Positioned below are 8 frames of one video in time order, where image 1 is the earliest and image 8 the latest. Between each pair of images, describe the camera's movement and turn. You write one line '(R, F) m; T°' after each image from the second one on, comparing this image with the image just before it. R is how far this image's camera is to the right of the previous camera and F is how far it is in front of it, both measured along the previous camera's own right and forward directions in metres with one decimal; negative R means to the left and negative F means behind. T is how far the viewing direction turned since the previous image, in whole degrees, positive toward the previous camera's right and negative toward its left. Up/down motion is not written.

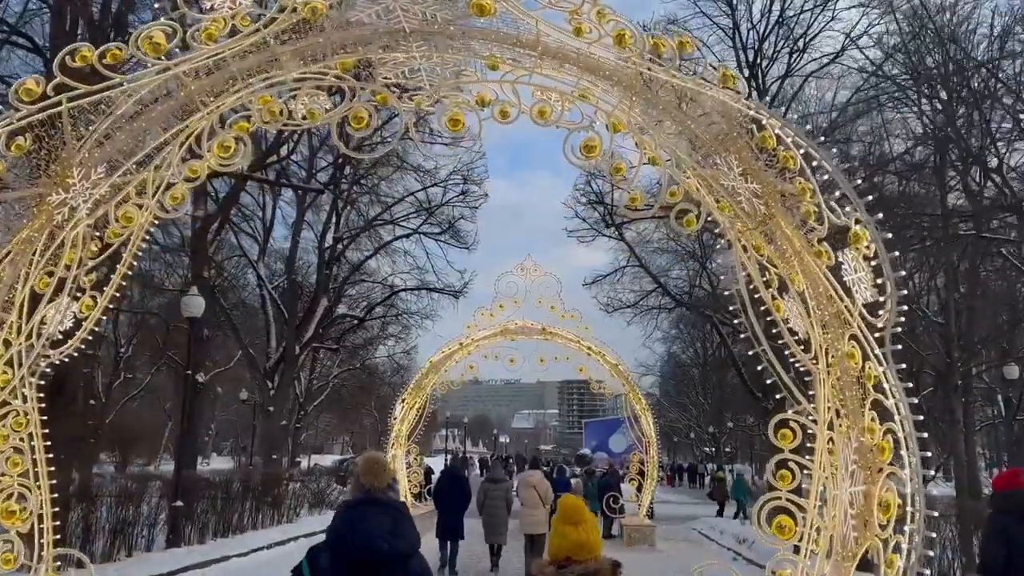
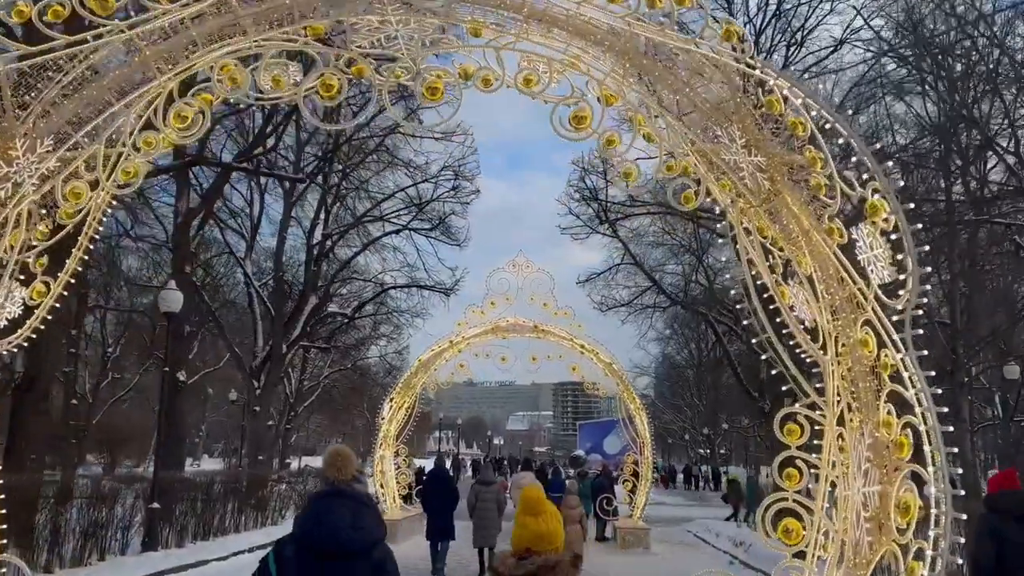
(+0.1, +0.5) m; 0°
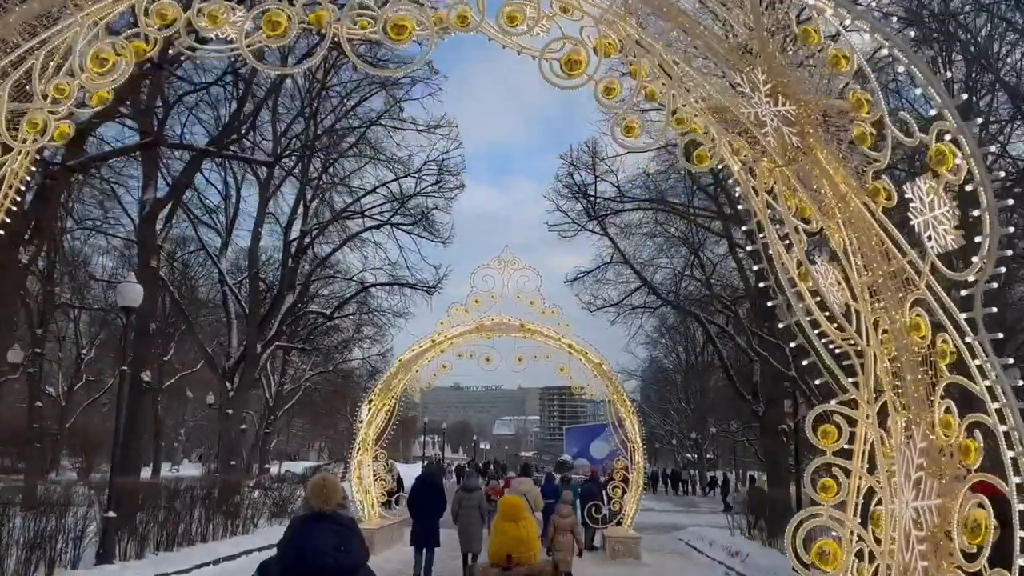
(0.0, +0.9) m; +1°
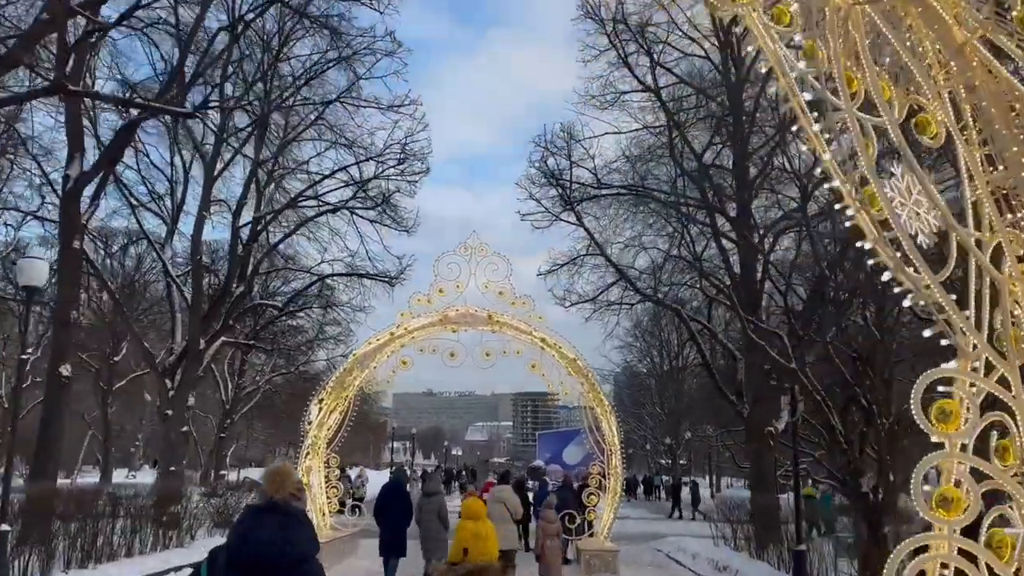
(+0.1, +1.6) m; +2°
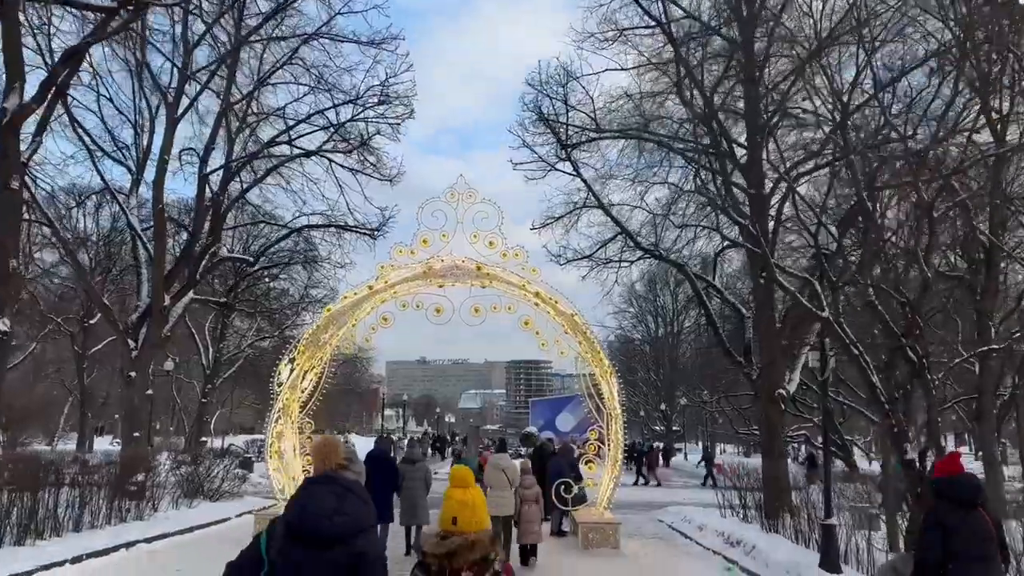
(0.0, +1.5) m; 0°
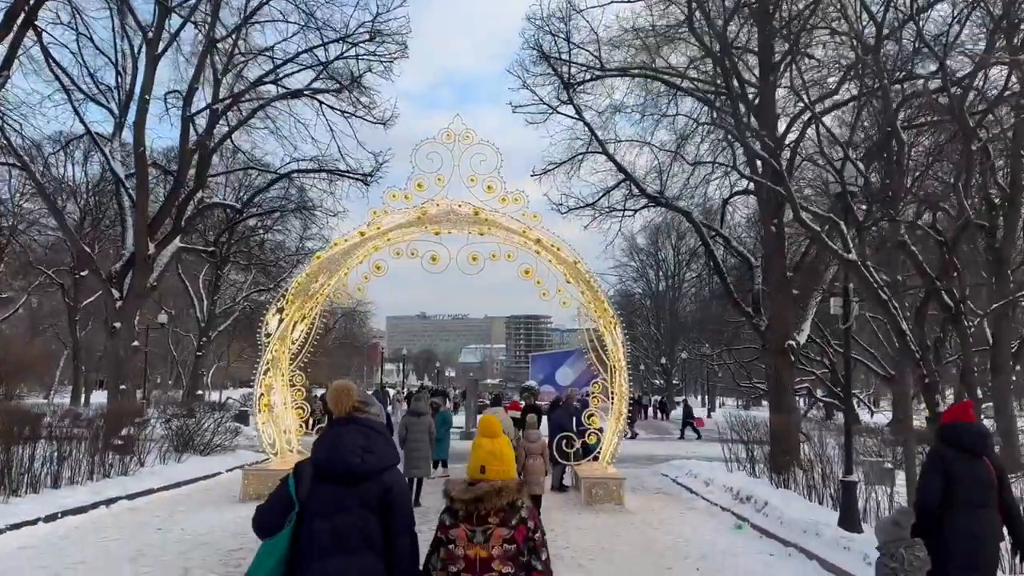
(0.0, +0.8) m; 0°
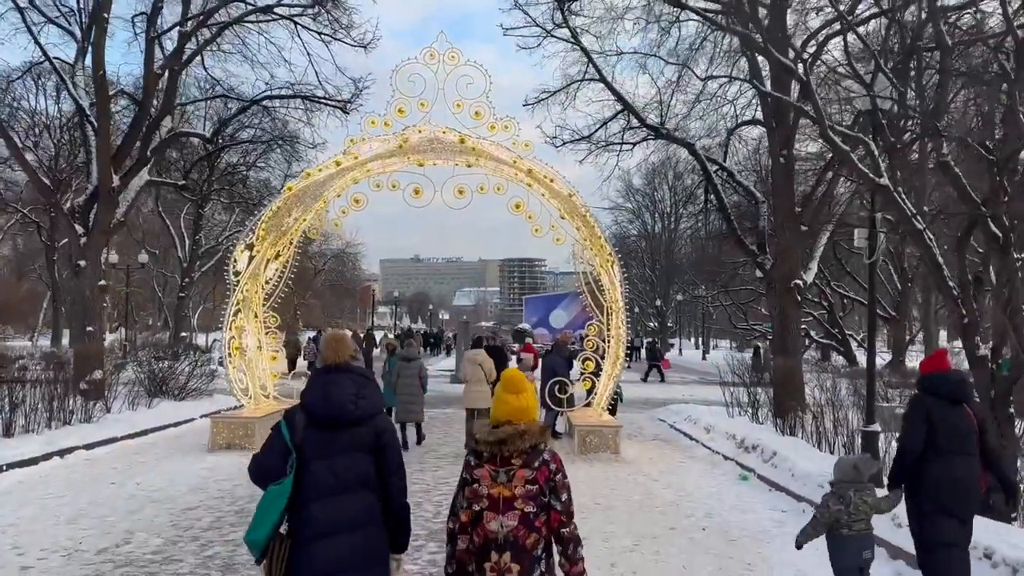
(+0.1, +1.0) m; 0°
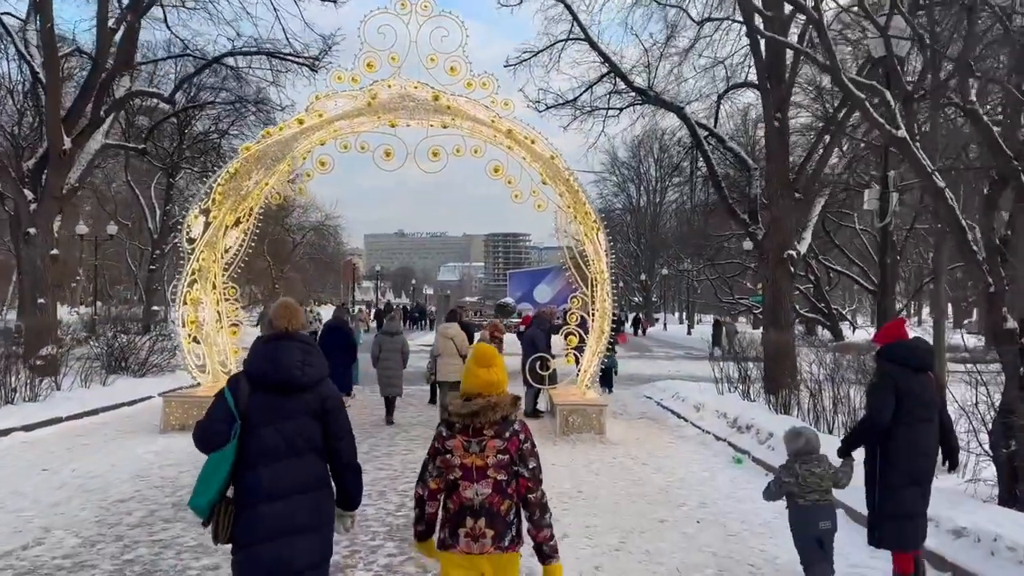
(+0.1, +0.9) m; +1°
